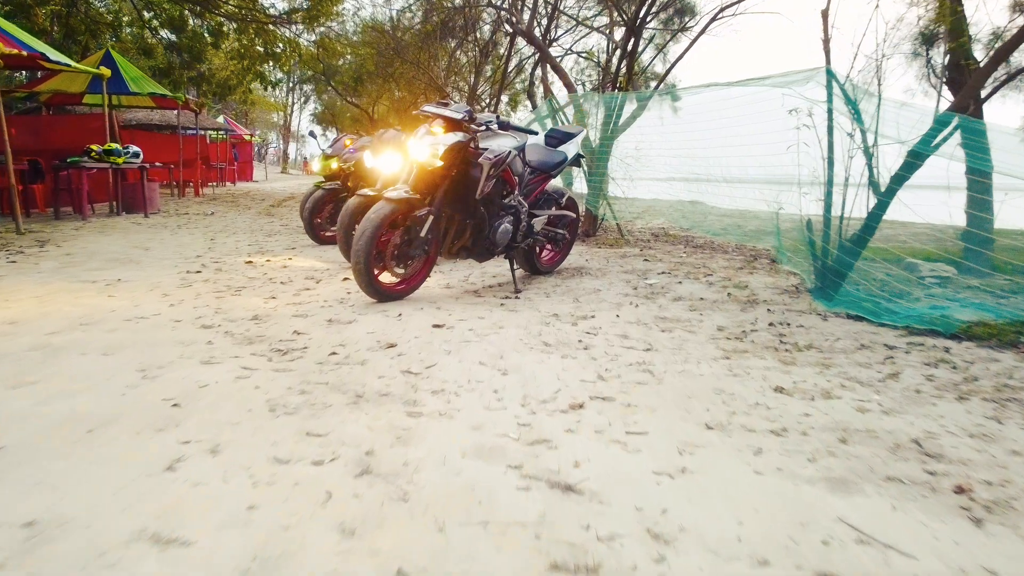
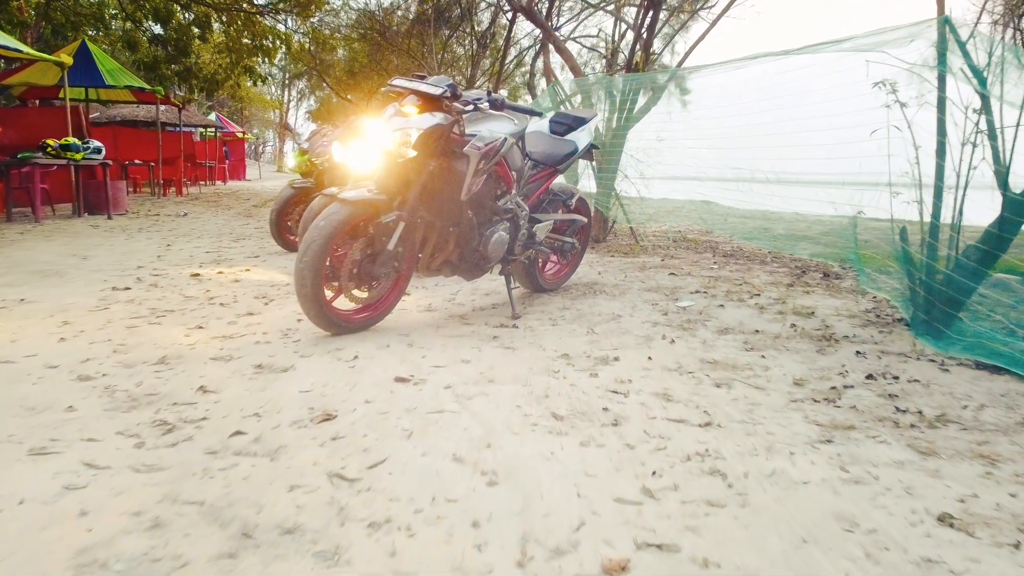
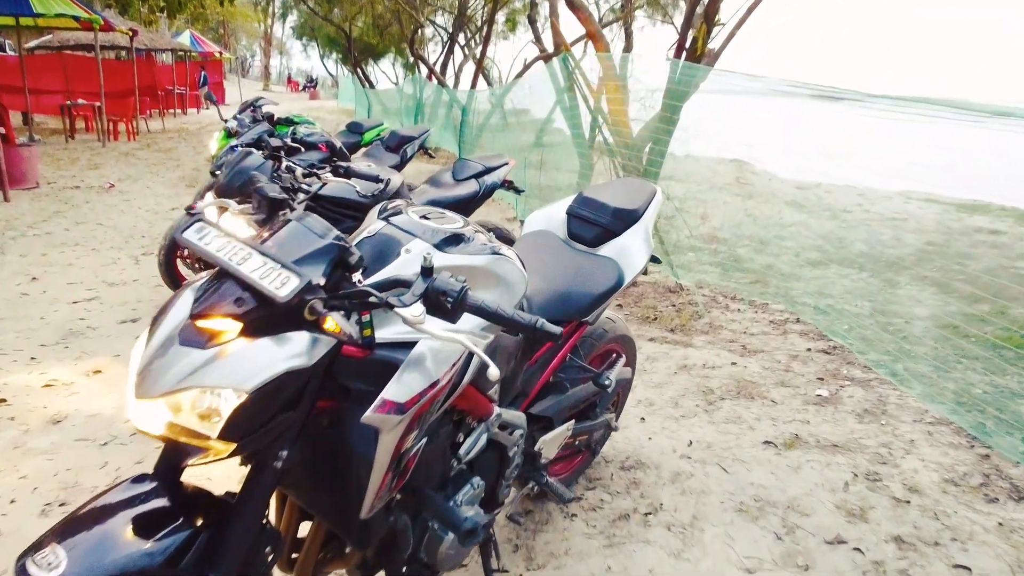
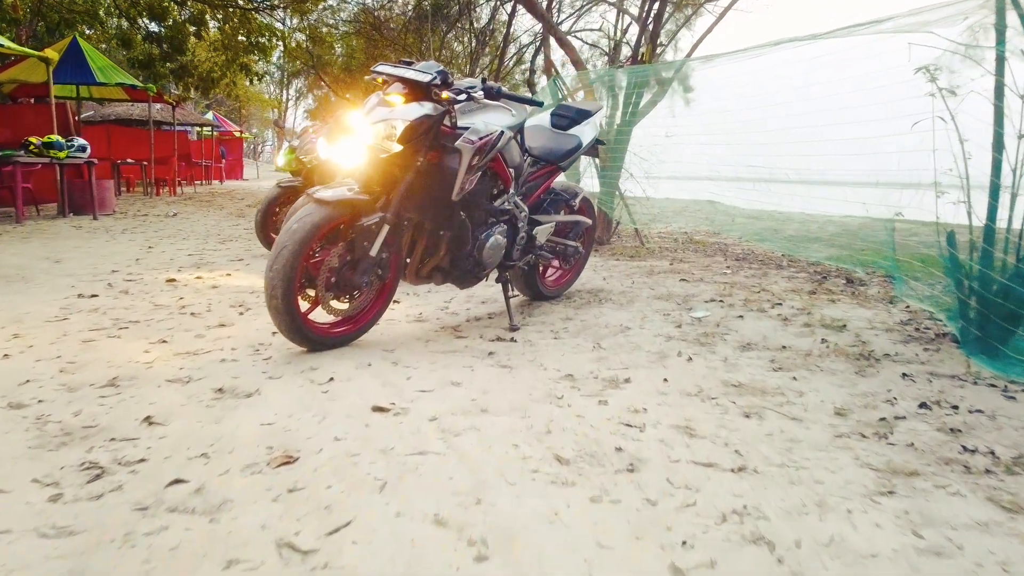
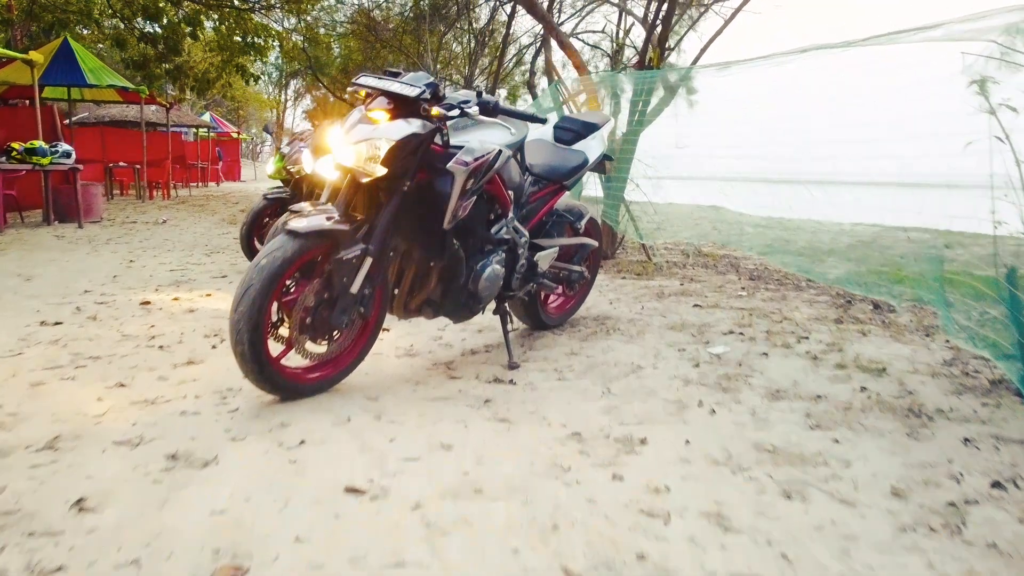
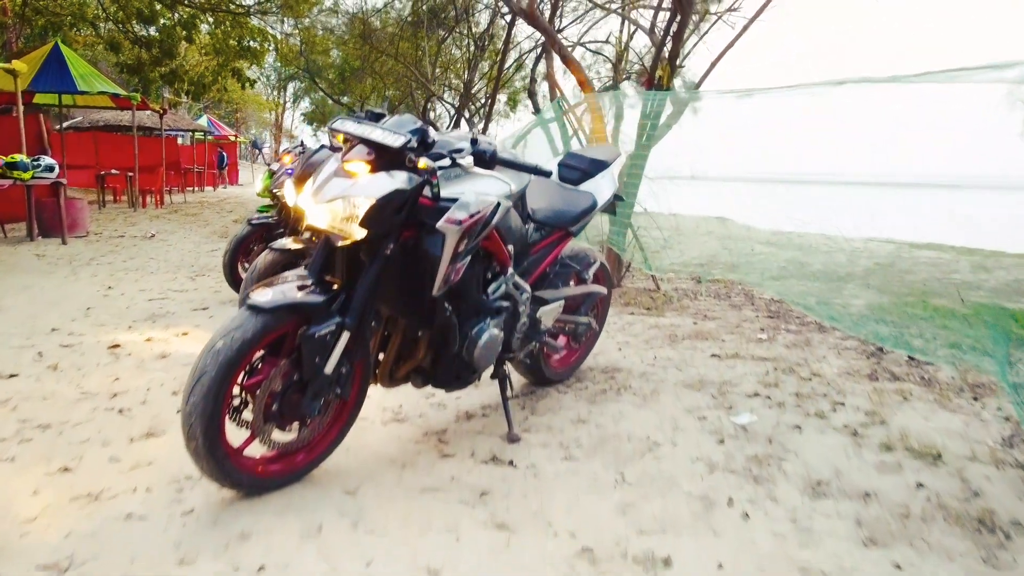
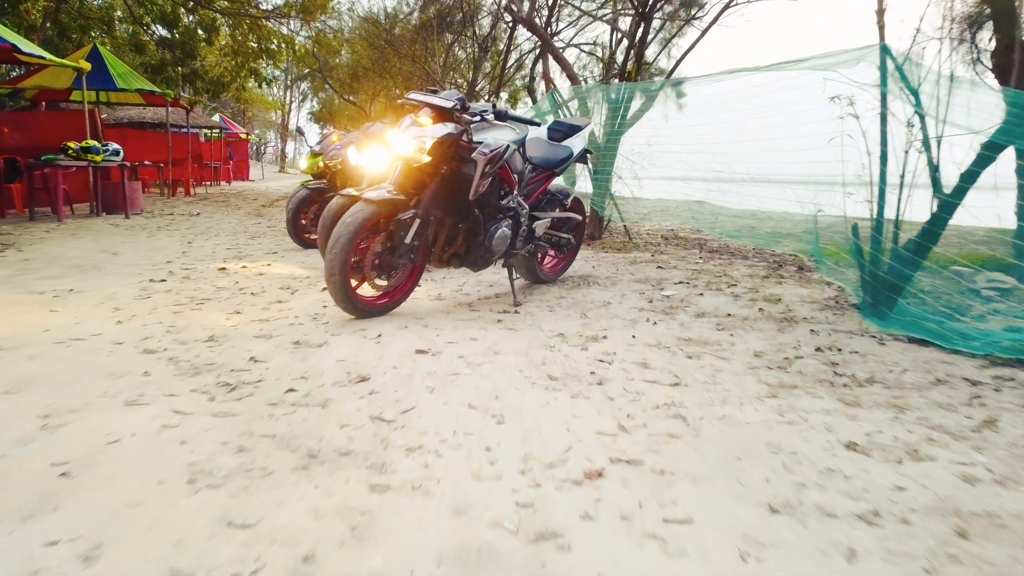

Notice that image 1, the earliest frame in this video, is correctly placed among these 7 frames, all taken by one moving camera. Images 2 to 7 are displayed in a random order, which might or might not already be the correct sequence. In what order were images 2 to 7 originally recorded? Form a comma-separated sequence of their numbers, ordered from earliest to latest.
7, 2, 4, 5, 6, 3
